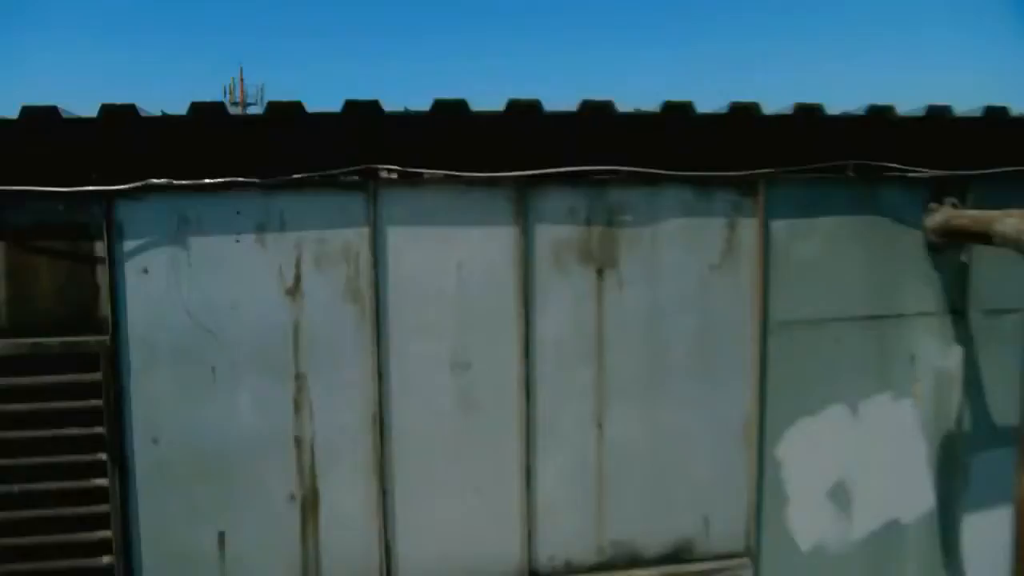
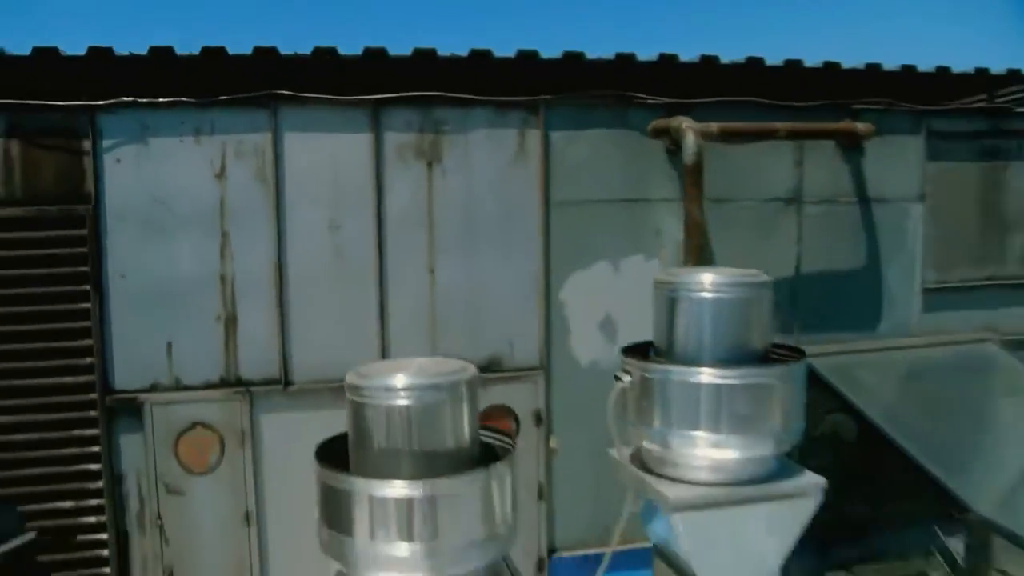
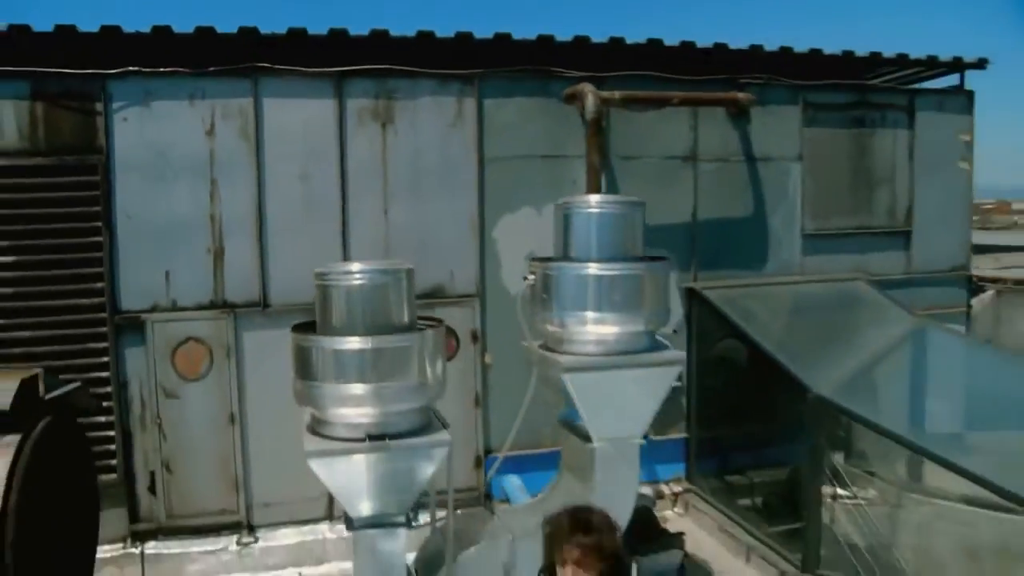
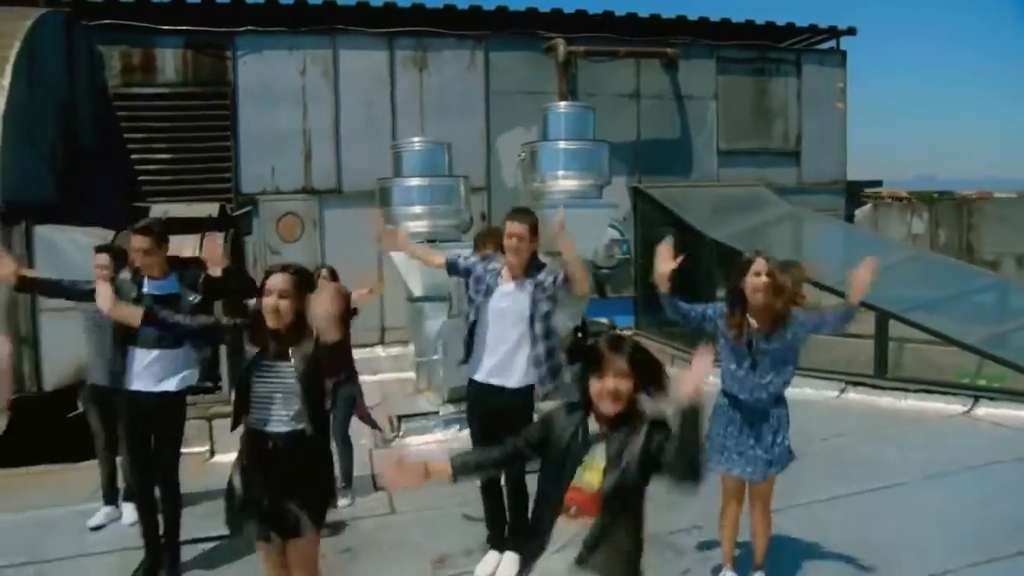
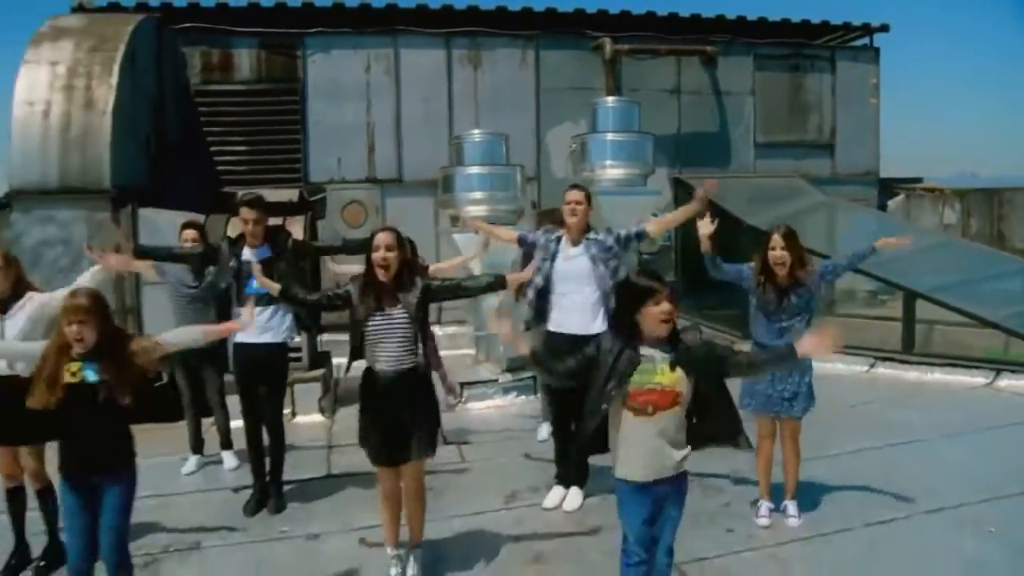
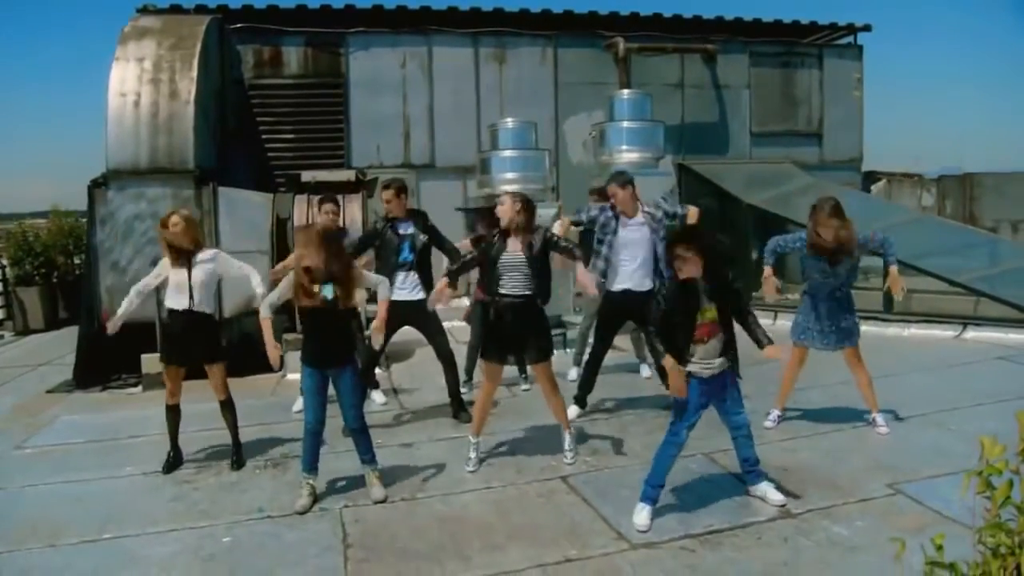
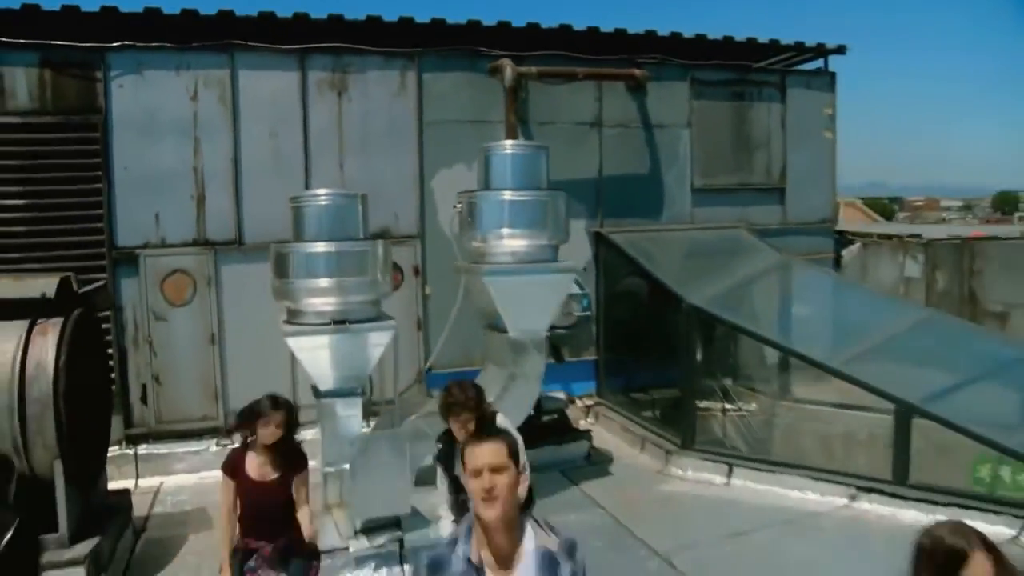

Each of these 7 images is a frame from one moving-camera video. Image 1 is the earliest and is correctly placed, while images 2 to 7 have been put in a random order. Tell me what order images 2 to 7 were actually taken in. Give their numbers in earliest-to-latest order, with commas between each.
2, 3, 7, 4, 5, 6
